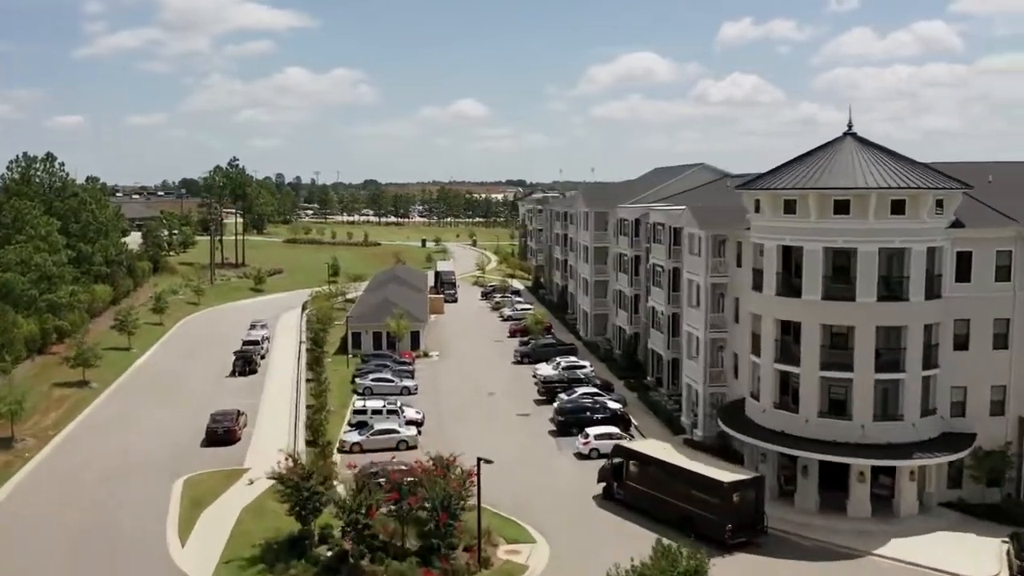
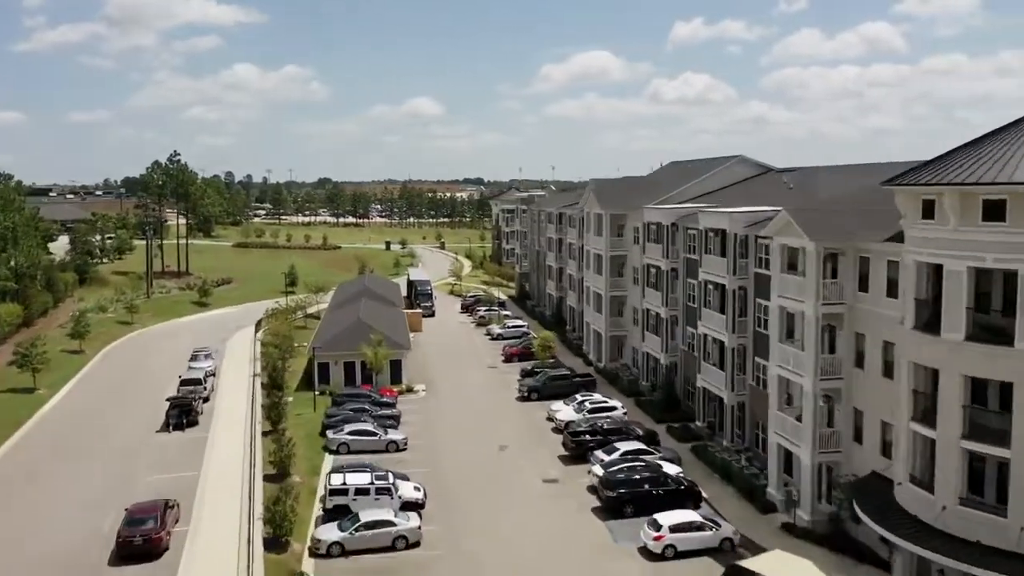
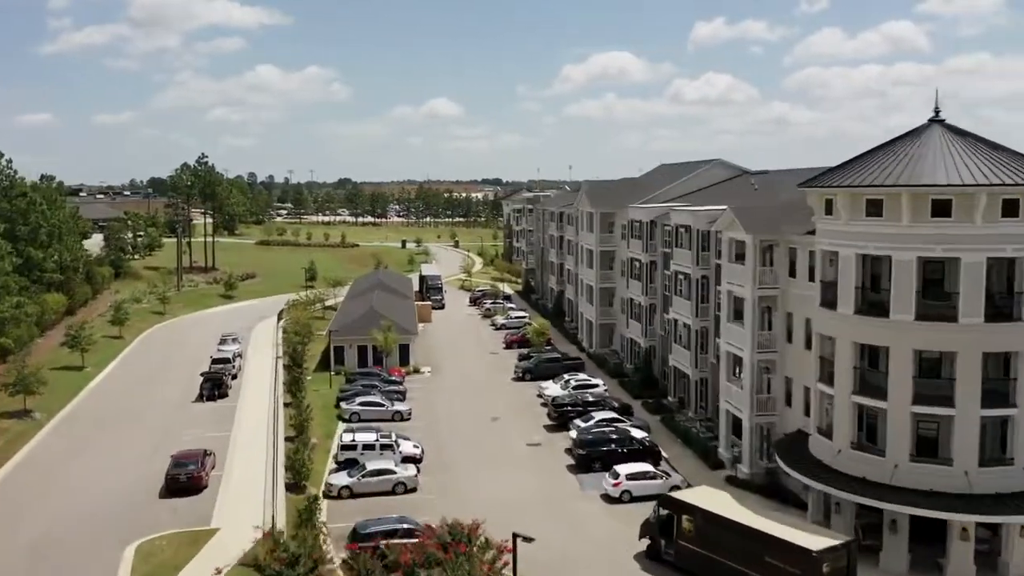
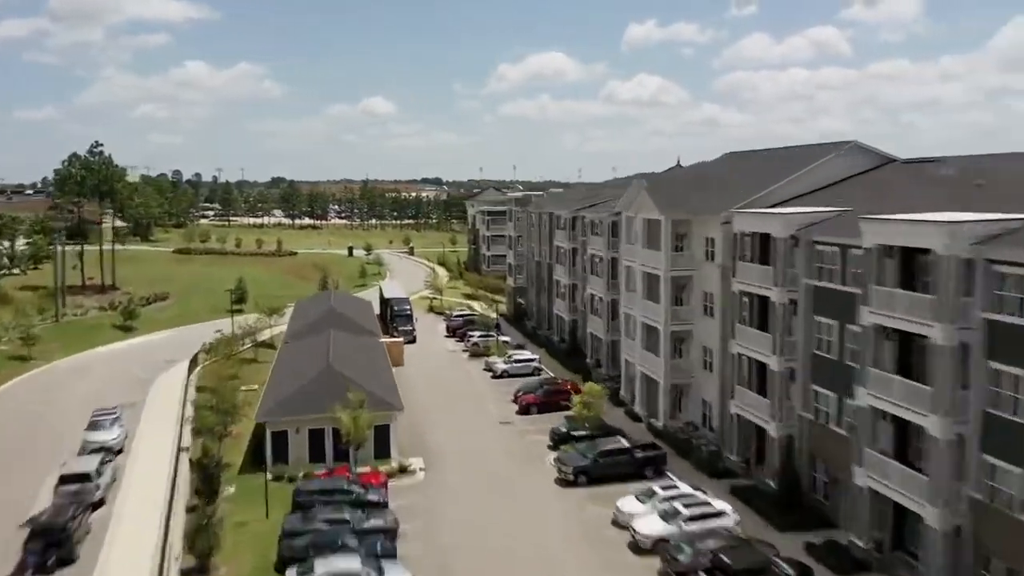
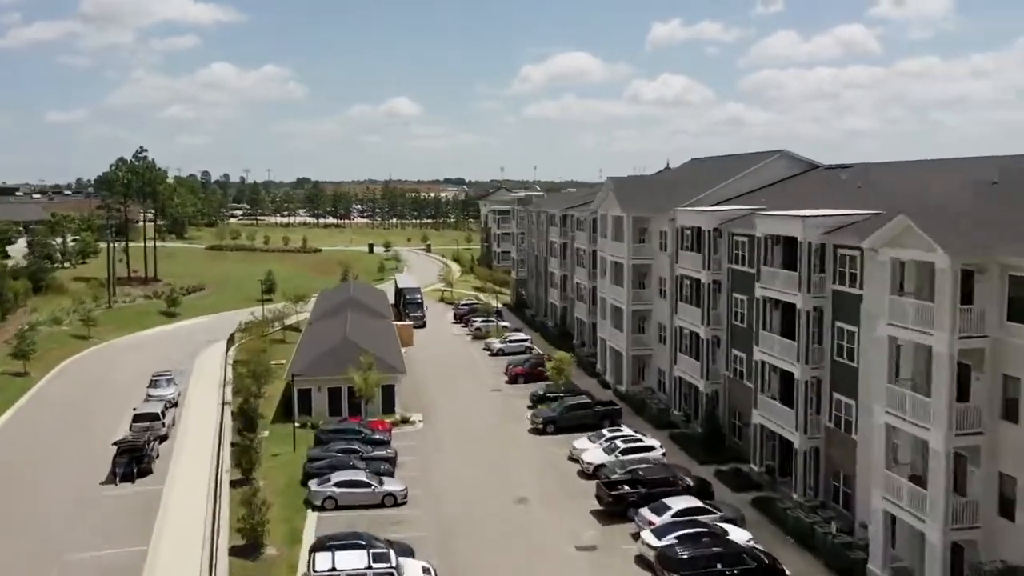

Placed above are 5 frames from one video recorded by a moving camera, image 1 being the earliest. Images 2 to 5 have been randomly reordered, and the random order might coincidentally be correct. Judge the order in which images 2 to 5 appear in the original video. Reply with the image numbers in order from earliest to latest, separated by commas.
3, 2, 5, 4
